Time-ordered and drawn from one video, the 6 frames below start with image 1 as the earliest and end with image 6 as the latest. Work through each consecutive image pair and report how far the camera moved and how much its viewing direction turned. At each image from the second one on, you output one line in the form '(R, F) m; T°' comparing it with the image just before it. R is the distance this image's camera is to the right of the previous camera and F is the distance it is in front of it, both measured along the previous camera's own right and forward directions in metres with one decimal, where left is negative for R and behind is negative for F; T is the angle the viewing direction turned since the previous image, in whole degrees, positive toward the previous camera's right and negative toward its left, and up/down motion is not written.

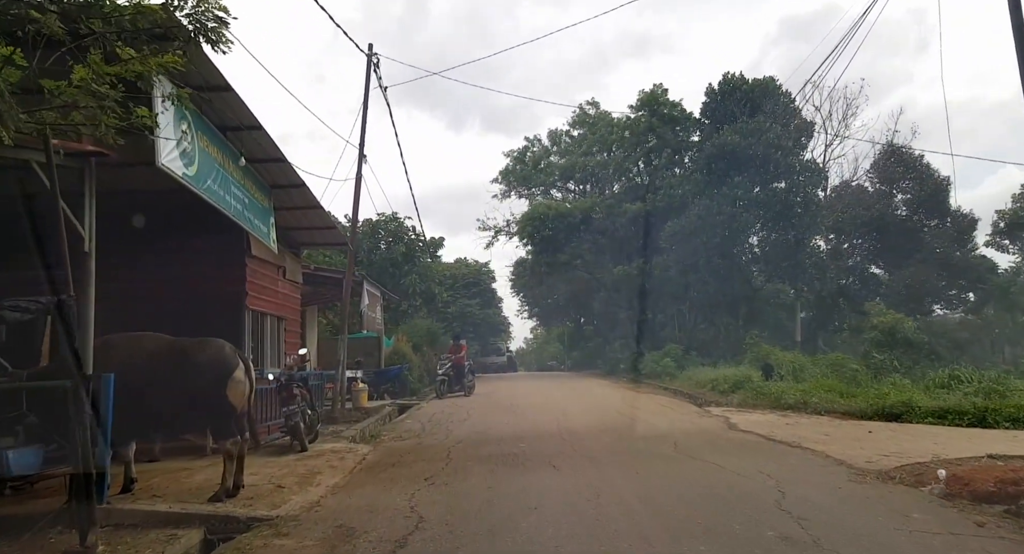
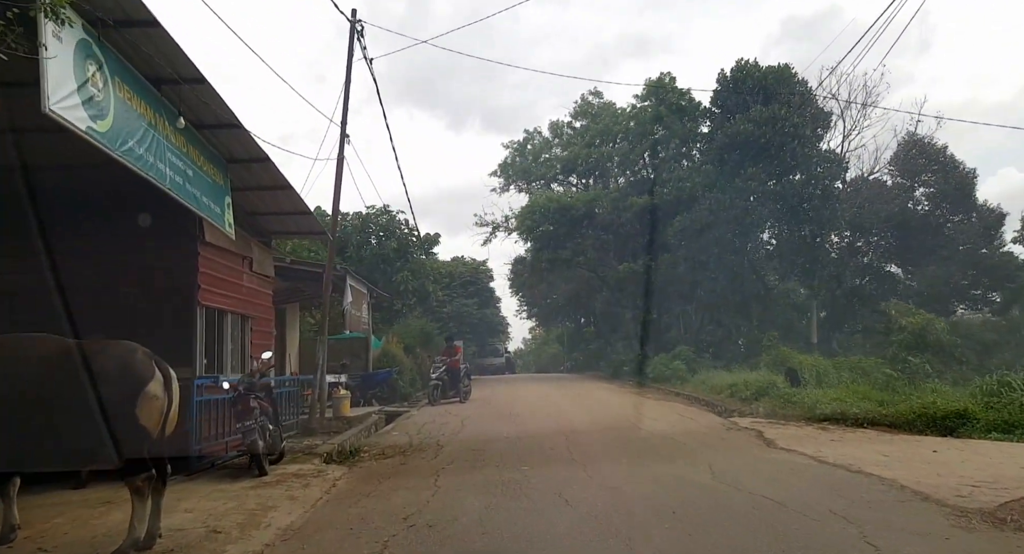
(0.0, +1.6) m; 0°
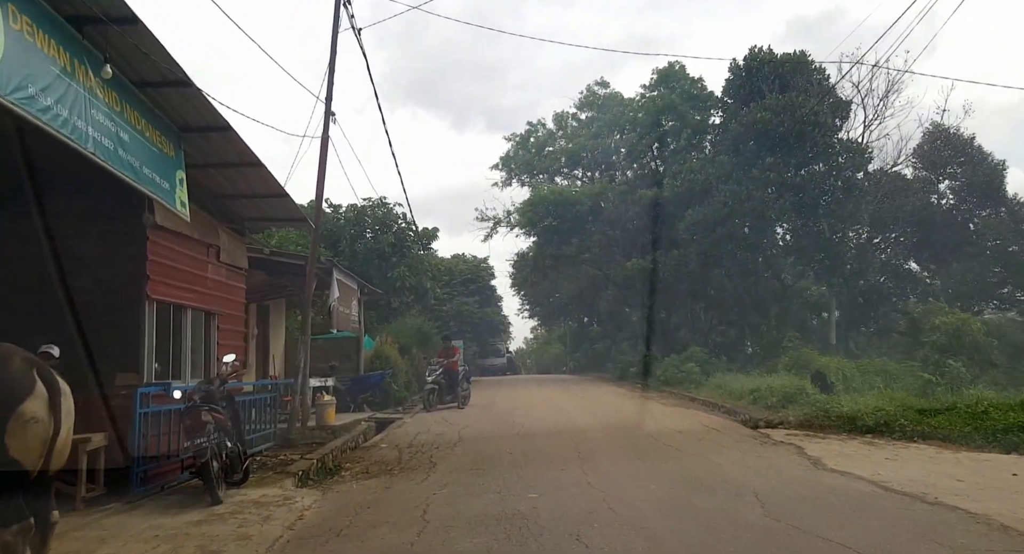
(0.0, +1.3) m; 0°
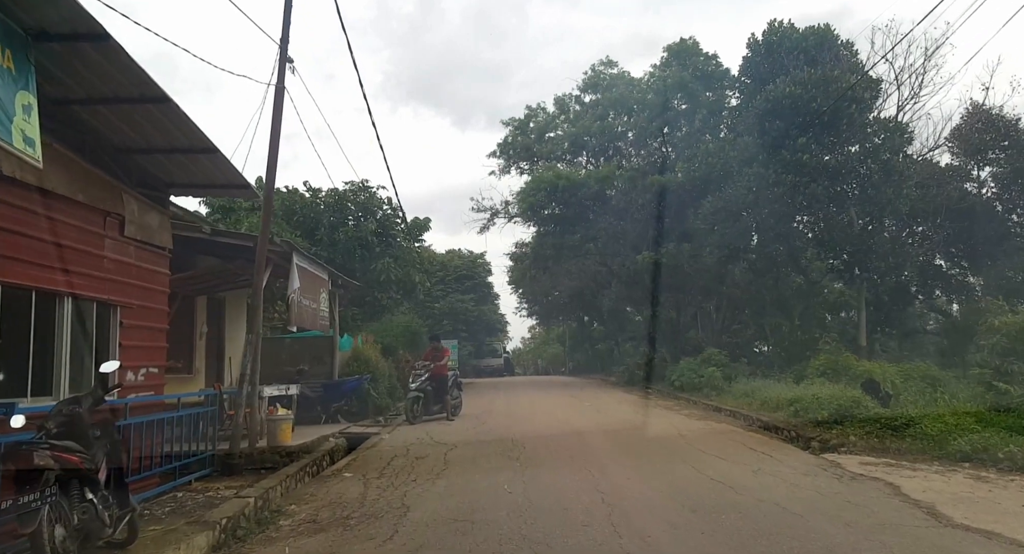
(0.0, +2.3) m; 0°
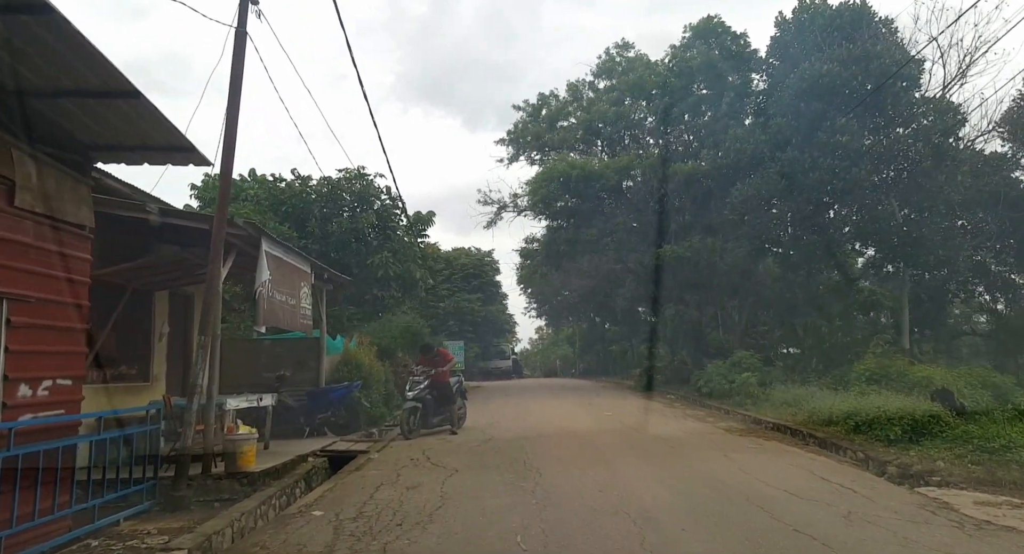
(-0.1, +1.8) m; -1°
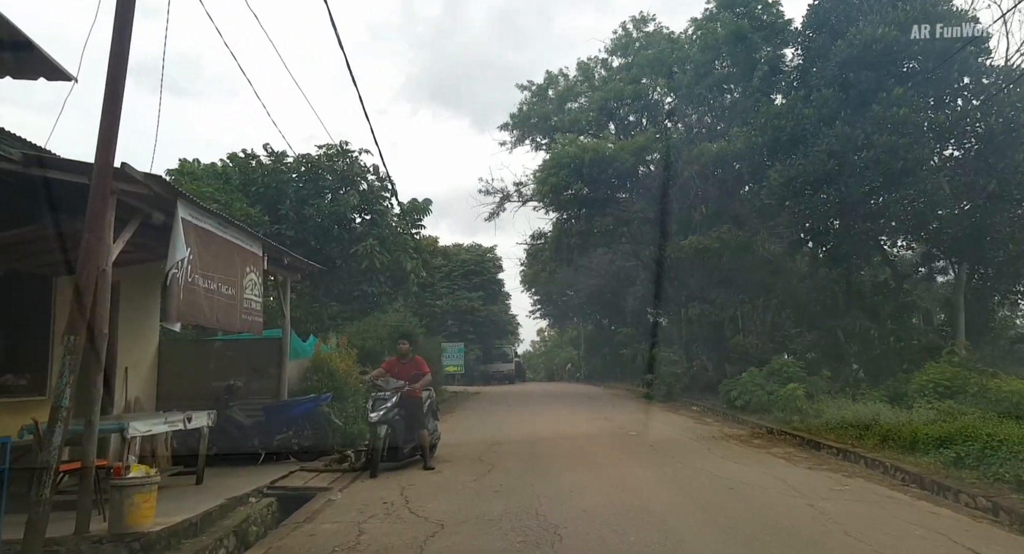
(0.0, +2.4) m; 0°
